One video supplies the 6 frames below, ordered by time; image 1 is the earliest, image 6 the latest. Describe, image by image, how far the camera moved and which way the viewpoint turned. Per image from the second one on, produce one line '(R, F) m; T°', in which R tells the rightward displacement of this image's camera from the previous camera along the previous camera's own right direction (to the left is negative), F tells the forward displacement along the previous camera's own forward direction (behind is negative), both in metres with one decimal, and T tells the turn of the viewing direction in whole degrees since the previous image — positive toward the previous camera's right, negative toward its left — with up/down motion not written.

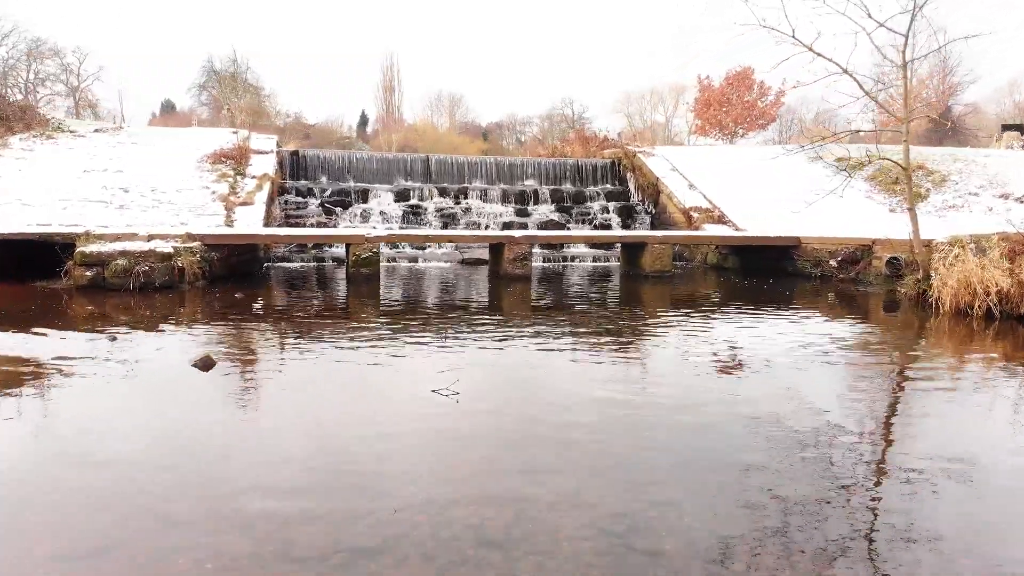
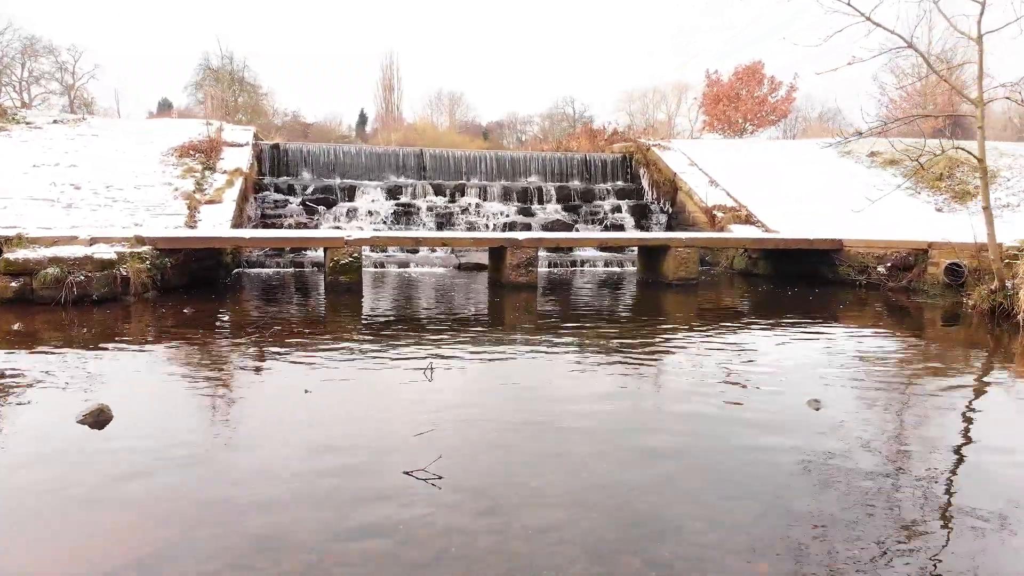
(0.0, +1.3) m; 0°
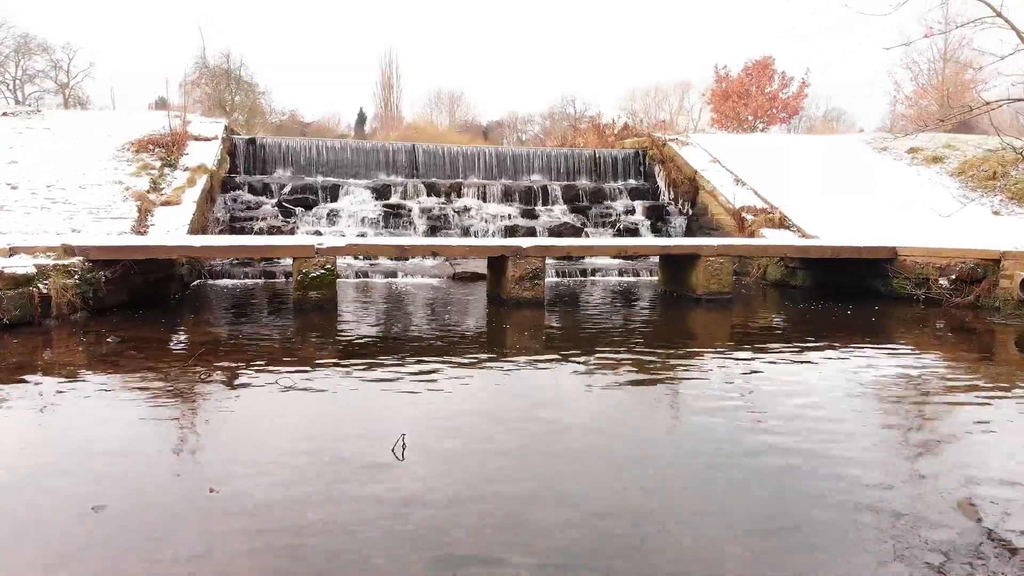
(0.0, +1.3) m; 0°
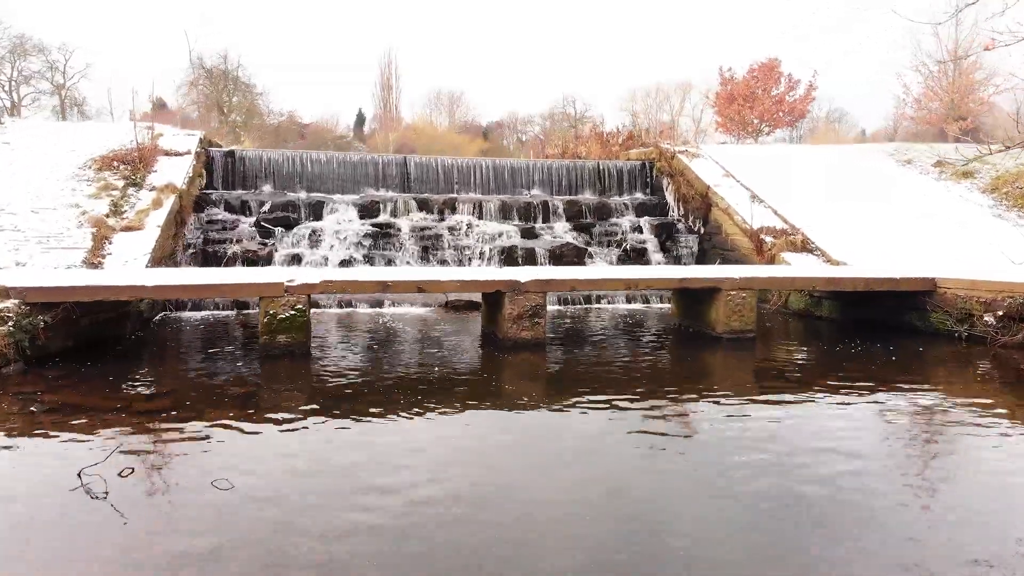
(0.0, +0.8) m; 0°
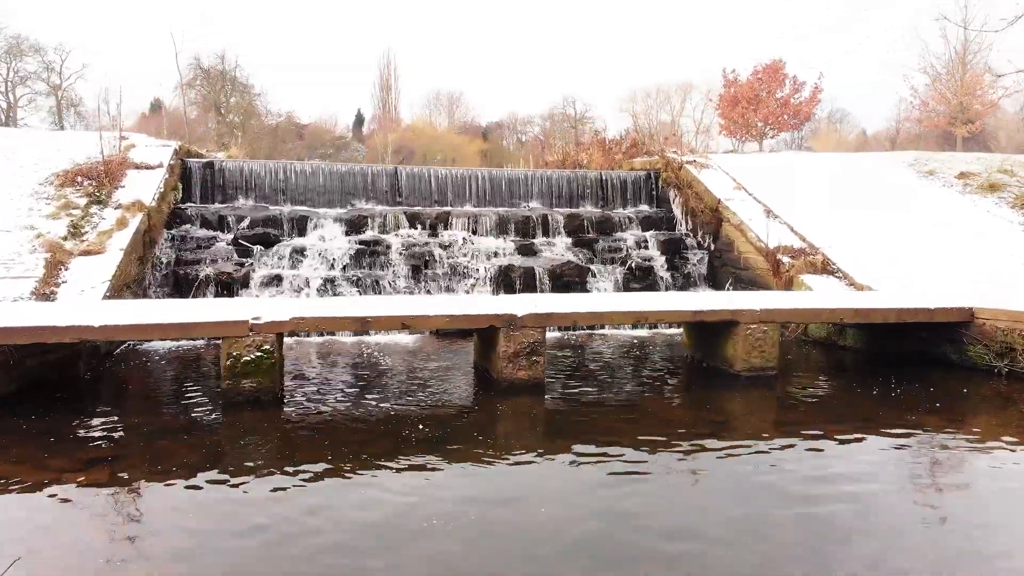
(0.0, +0.7) m; 0°
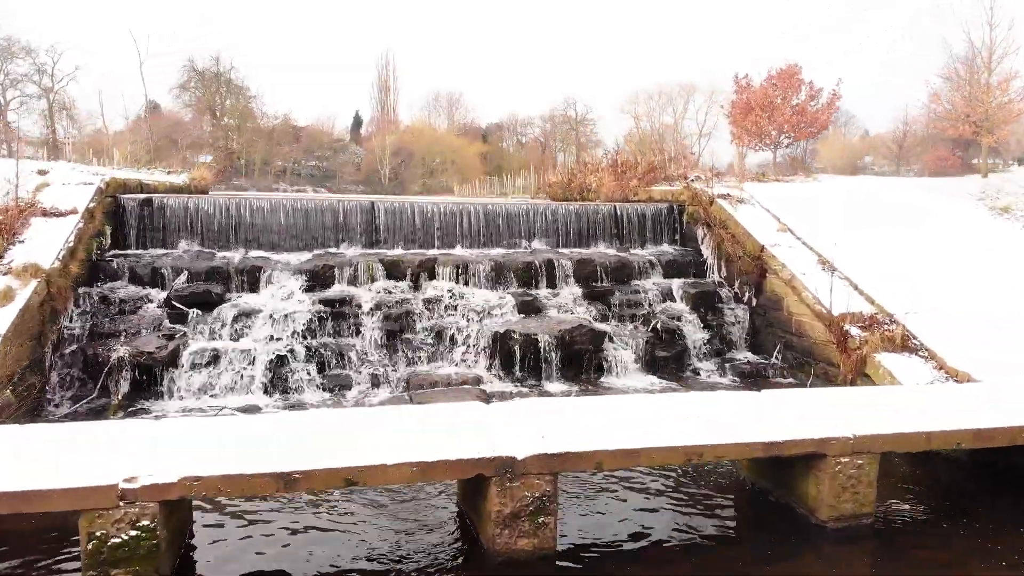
(0.0, +1.8) m; 0°
